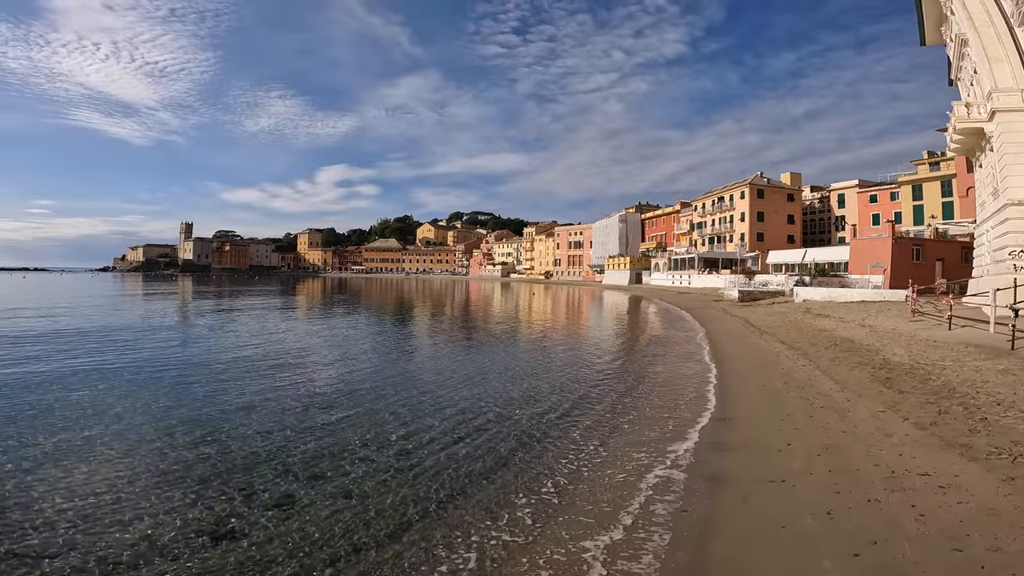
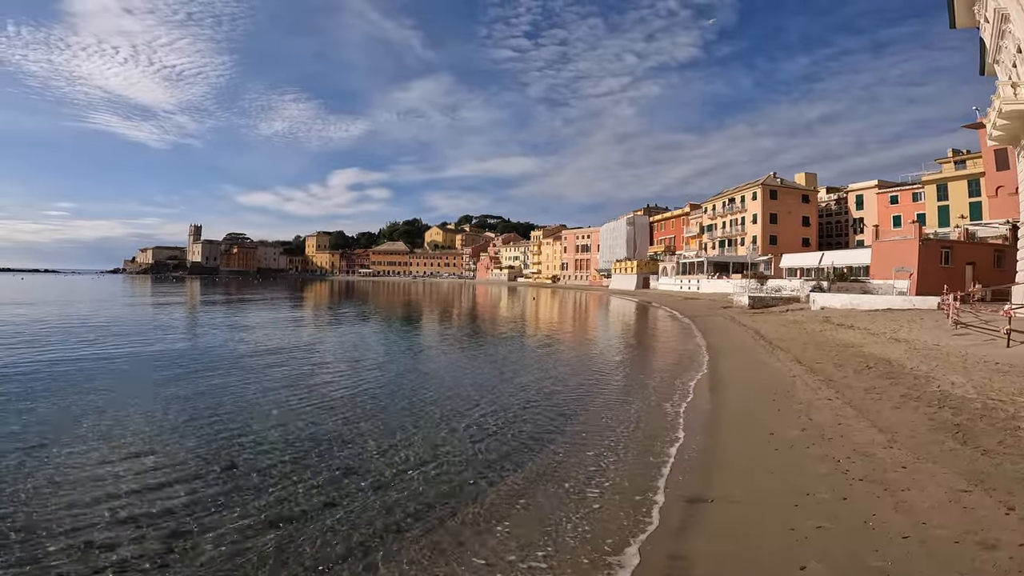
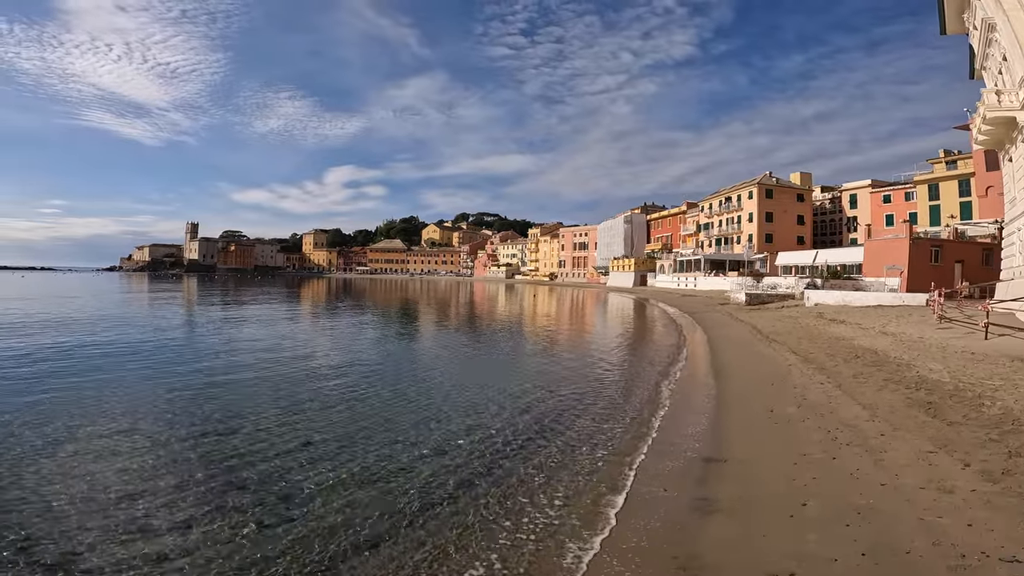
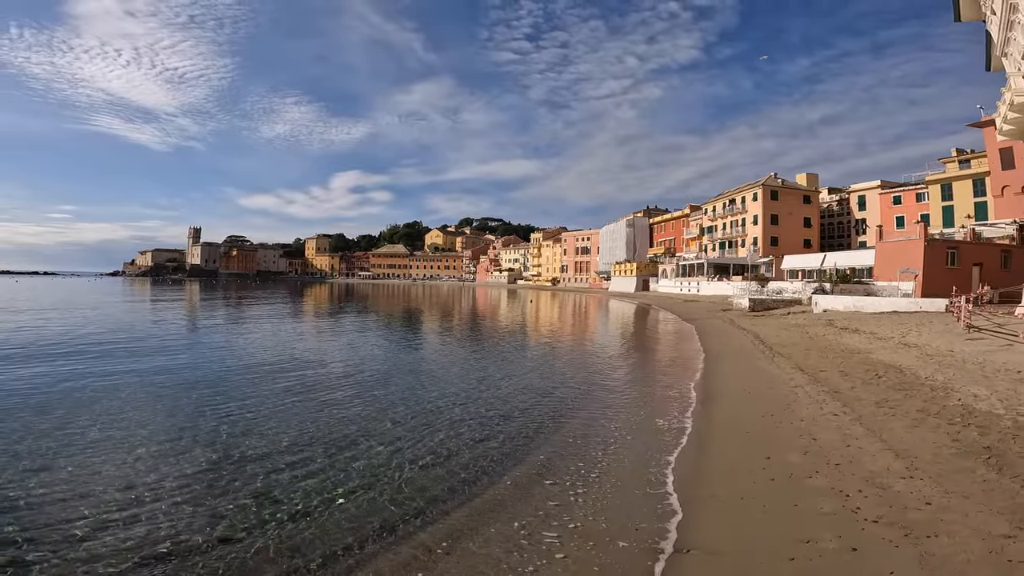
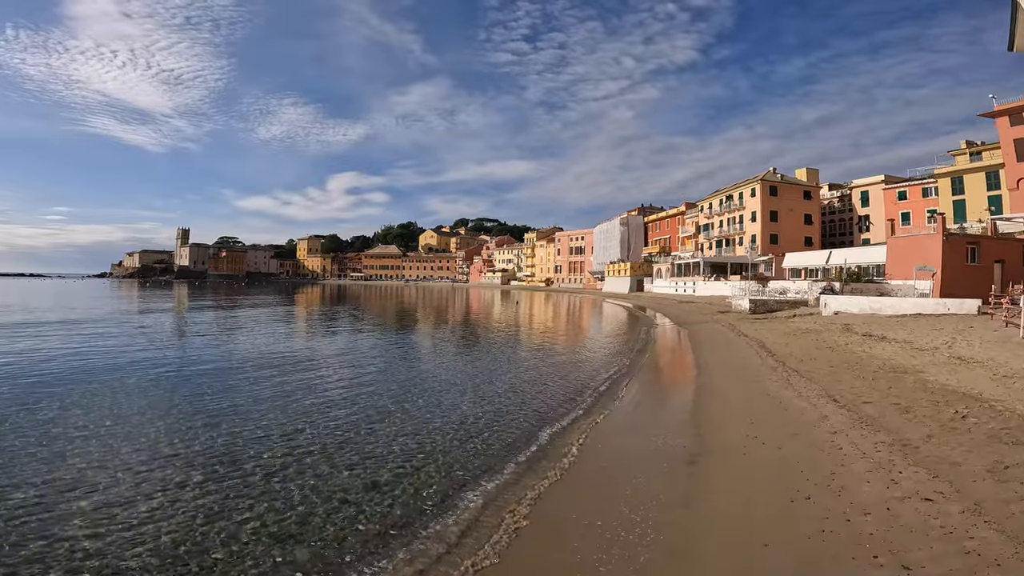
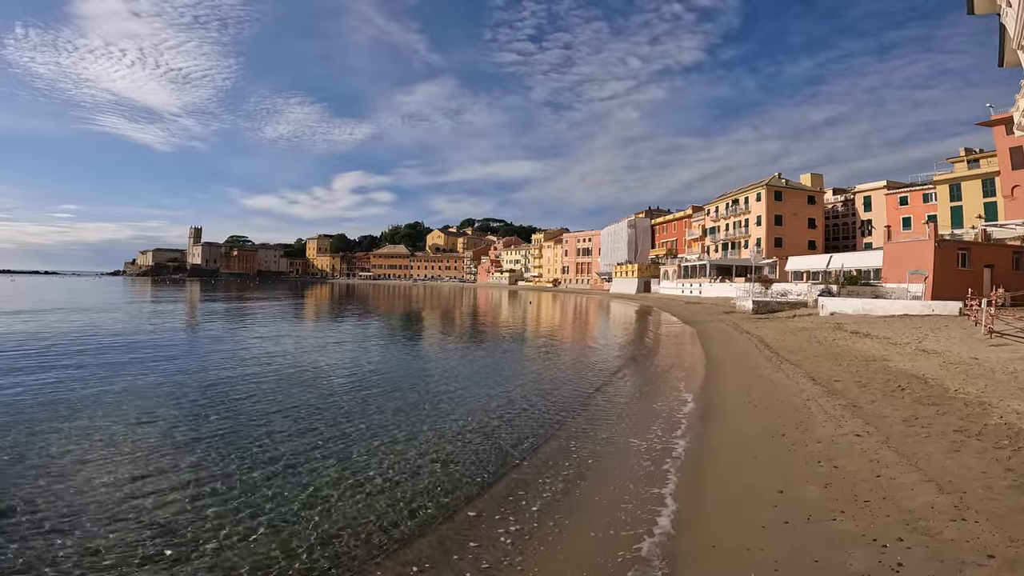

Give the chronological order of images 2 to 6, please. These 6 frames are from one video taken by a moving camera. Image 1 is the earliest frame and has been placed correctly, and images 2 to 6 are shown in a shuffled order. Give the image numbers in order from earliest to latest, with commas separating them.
3, 2, 4, 6, 5
